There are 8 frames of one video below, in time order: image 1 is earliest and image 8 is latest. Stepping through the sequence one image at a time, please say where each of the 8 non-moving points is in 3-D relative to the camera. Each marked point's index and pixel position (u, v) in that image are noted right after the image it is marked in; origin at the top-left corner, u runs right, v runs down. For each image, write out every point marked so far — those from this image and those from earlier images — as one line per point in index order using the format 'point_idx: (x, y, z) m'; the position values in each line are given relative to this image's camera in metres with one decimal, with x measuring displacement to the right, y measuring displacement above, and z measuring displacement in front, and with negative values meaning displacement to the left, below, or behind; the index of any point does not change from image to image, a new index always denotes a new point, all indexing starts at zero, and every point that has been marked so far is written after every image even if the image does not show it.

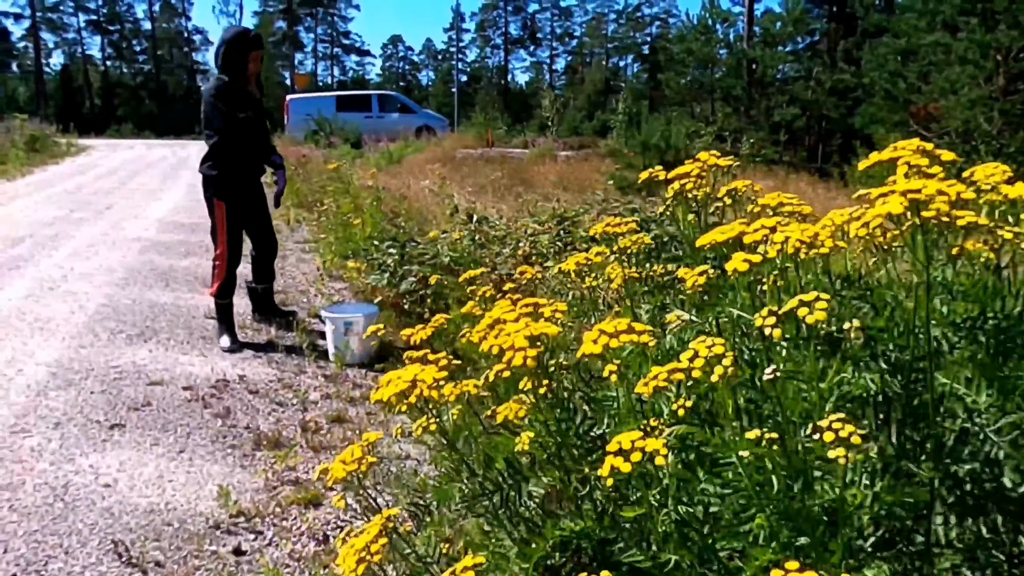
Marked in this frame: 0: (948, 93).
0: (+8.7, +3.9, +15.2) m
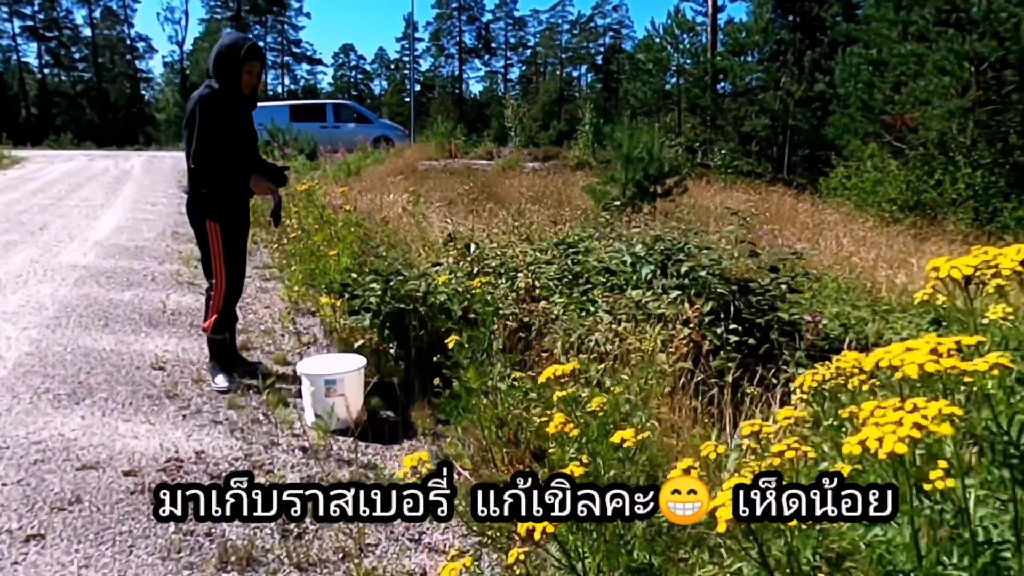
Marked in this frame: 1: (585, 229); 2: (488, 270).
0: (+8.1, +3.6, +15.0) m
1: (+0.6, +0.5, +6.6) m
2: (-0.2, +0.1, +5.3) m
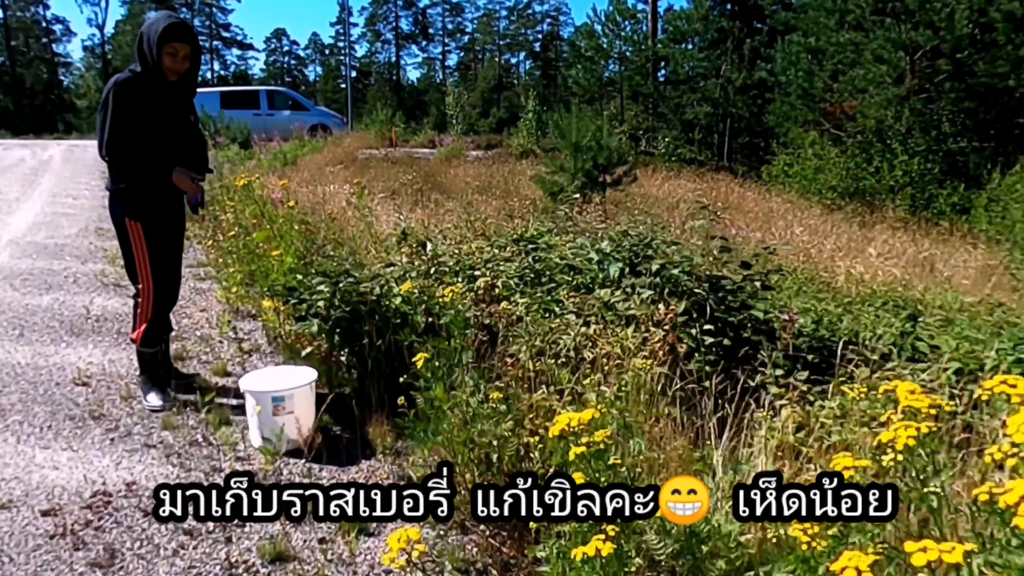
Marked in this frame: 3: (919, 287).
0: (+7.0, +3.9, +15.2) m
1: (+0.2, +0.6, +6.4) m
2: (-0.5, +0.1, +5.0) m
3: (+3.5, 0.0, +6.5) m
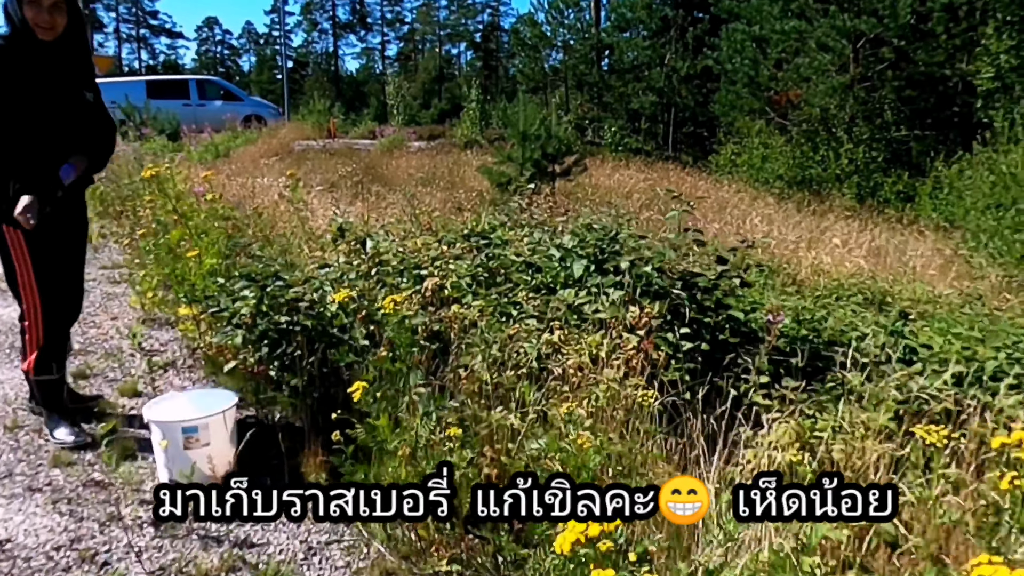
0: (+5.8, +4.1, +15.1) m
1: (-0.2, +0.6, +5.9) m
2: (-0.7, +0.1, +4.4) m
3: (+3.1, 0.0, +6.3) m
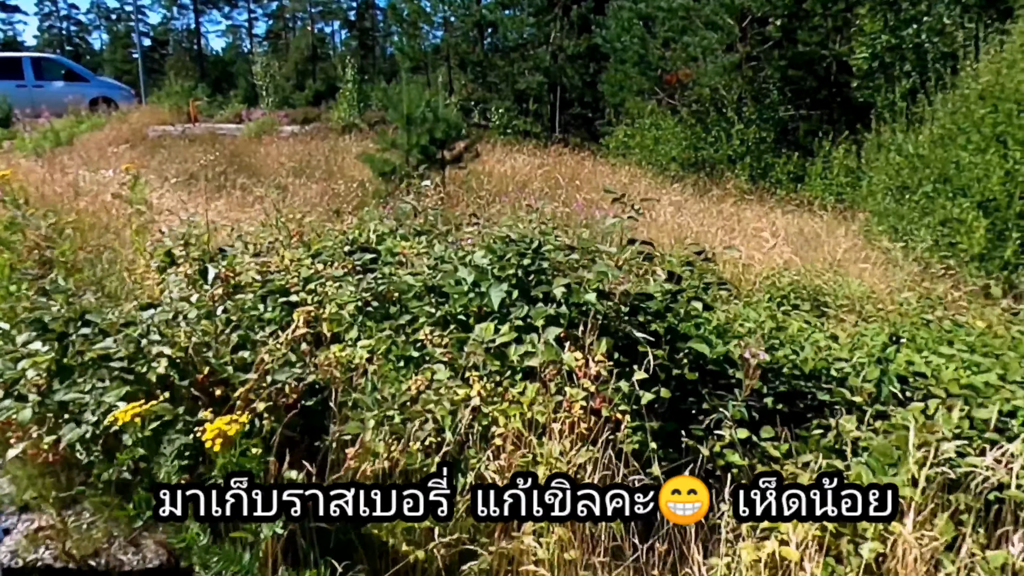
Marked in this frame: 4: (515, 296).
0: (+3.6, +4.5, +14.8) m
1: (-0.9, +0.5, +4.9) m
2: (-1.2, -0.1, +3.3) m
3: (+2.3, +0.1, +5.8) m
4: (0.0, 0.0, +3.0) m
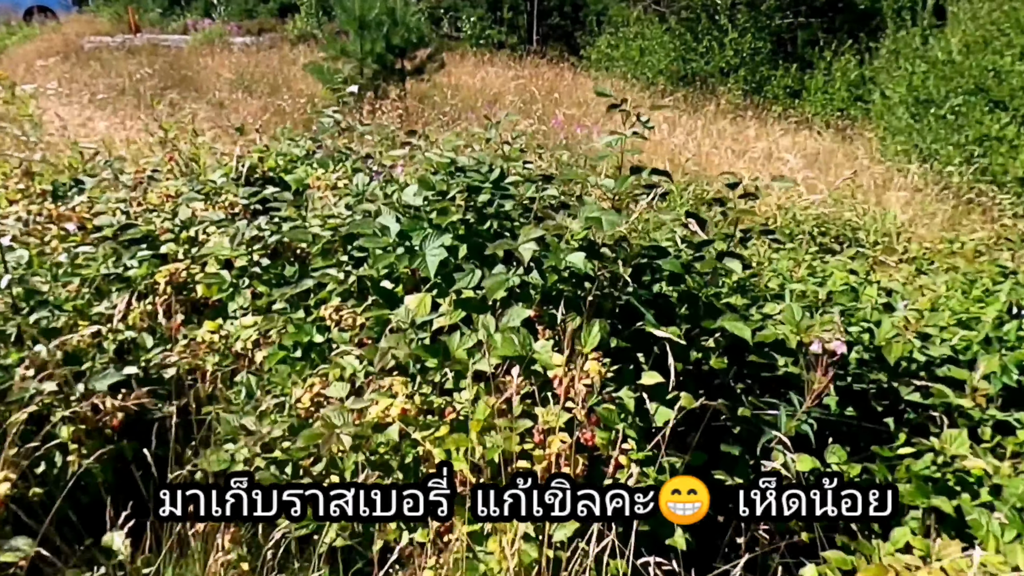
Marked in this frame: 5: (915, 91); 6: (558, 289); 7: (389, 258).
0: (+3.1, +5.8, +13.4) m
1: (-1.1, +0.8, +3.8) m
2: (-1.4, +0.1, +2.3) m
3: (+2.1, +0.5, +4.8) m
4: (-0.1, +0.1, +2.0) m
5: (+3.7, +1.8, +7.0) m
6: (+0.1, 0.0, +1.9) m
7: (-0.3, +0.1, +2.1) m
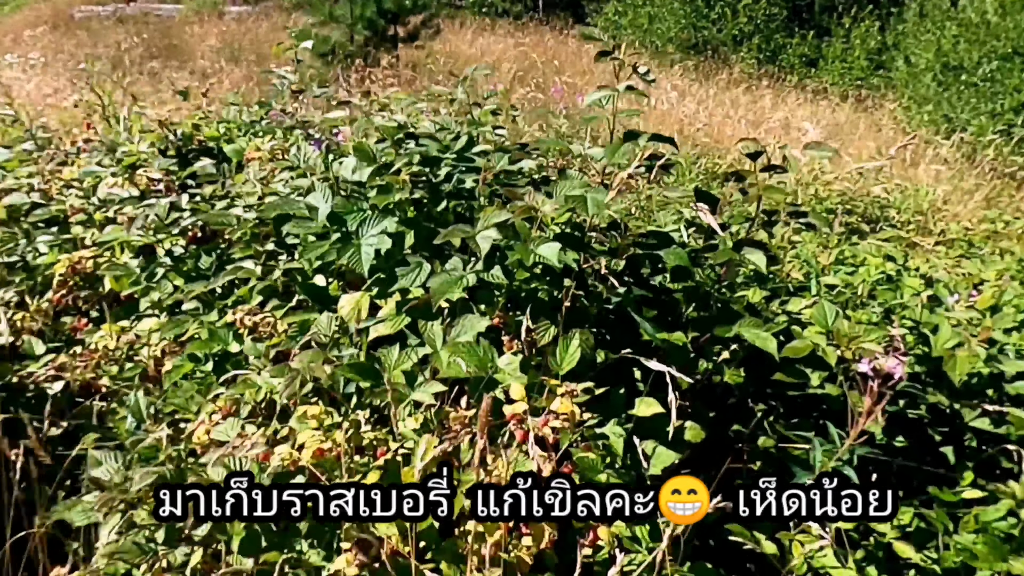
0: (+3.1, +6.1, +12.7) m
1: (-1.1, +0.8, +3.3) m
2: (-1.4, +0.1, +1.9) m
3: (+2.1, +0.6, +4.3) m
4: (-0.2, +0.1, +1.6) m
5: (+3.7, +2.0, +6.5) m
6: (0.0, 0.0, +1.5) m
7: (-0.4, +0.1, +1.6) m
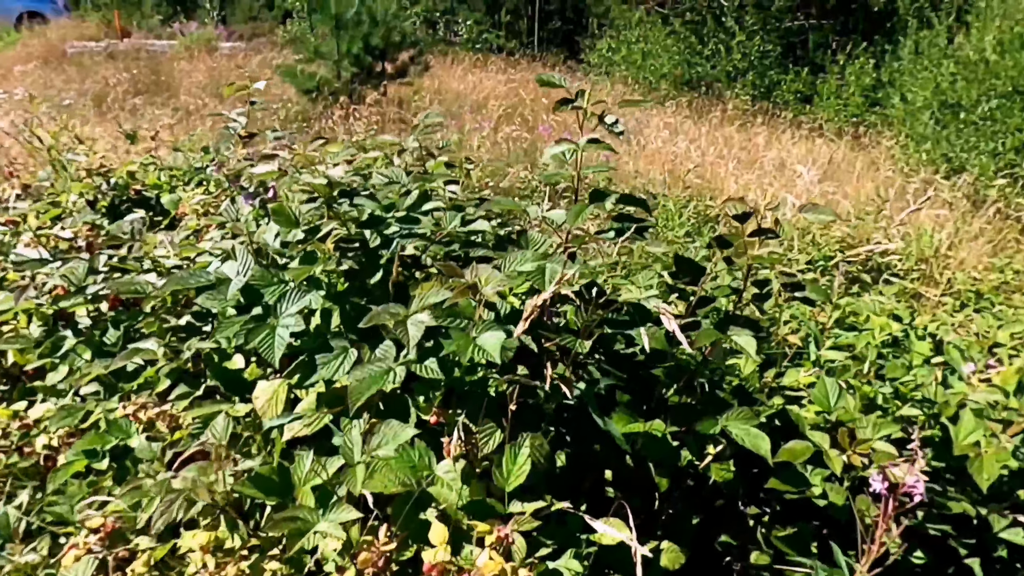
0: (+3.0, +5.5, +12.7) m
1: (-1.2, +0.6, +3.1) m
2: (-1.5, -0.1, +1.6) m
3: (+2.0, +0.3, +4.1) m
4: (-0.3, -0.1, +1.4) m
5: (+3.6, +1.6, +6.3) m
6: (-0.1, -0.1, +1.2) m
7: (-0.5, -0.1, +1.4) m
